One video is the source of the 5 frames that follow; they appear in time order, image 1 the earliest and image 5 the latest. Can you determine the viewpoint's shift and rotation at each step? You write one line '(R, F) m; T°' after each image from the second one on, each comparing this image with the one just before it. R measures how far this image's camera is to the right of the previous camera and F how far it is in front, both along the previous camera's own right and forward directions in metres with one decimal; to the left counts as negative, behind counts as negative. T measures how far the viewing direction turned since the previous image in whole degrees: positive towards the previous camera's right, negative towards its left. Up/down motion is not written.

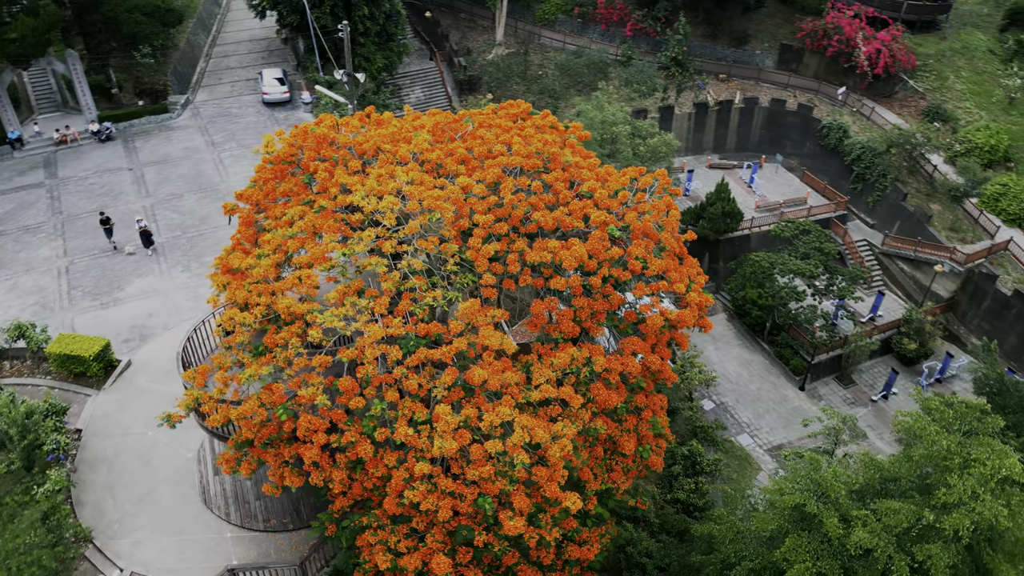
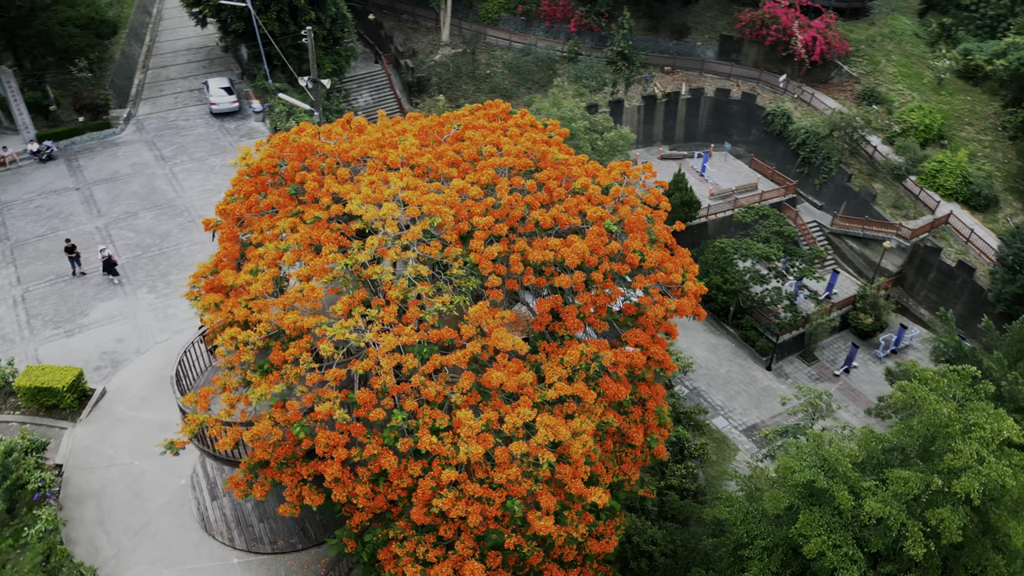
(-0.9, +0.1) m; +5°
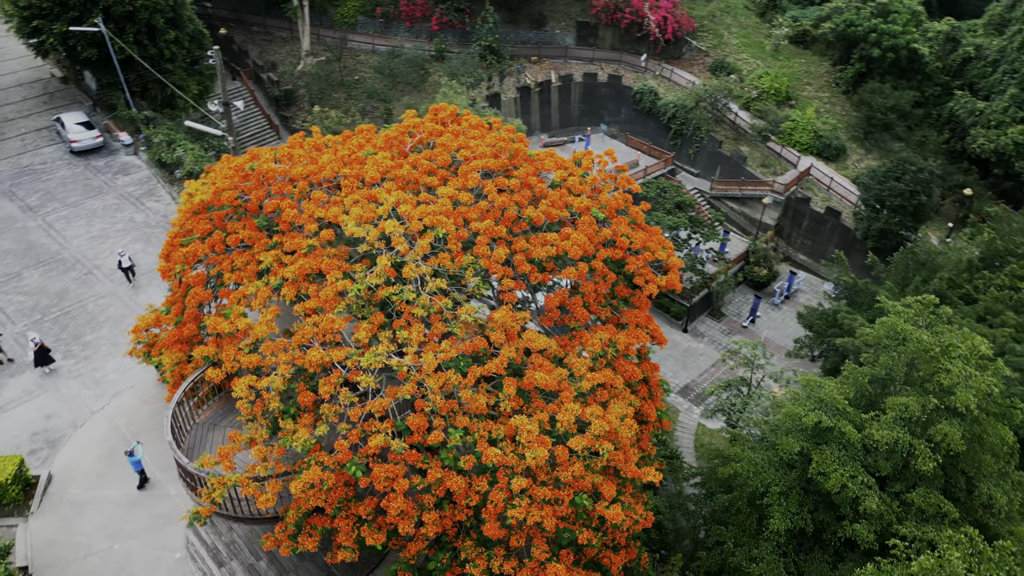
(-2.2, +0.3) m; +12°
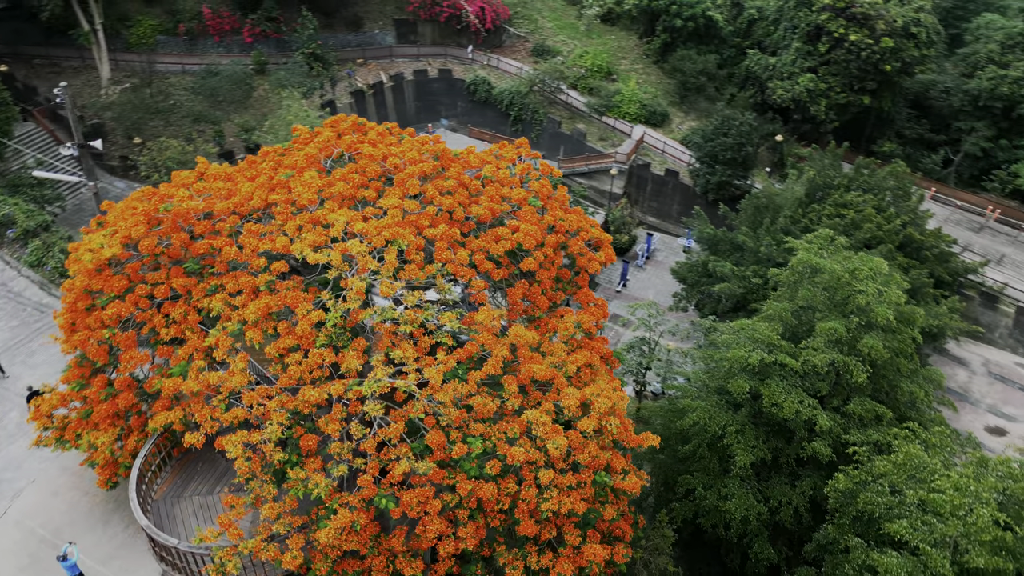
(-2.0, +0.3) m; +14°
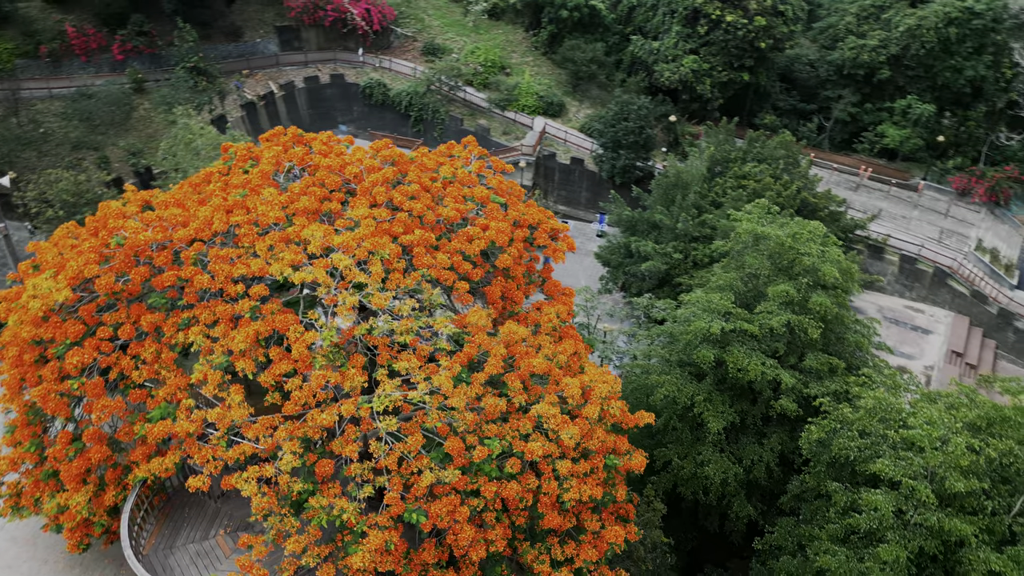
(-1.3, +0.1) m; +9°
